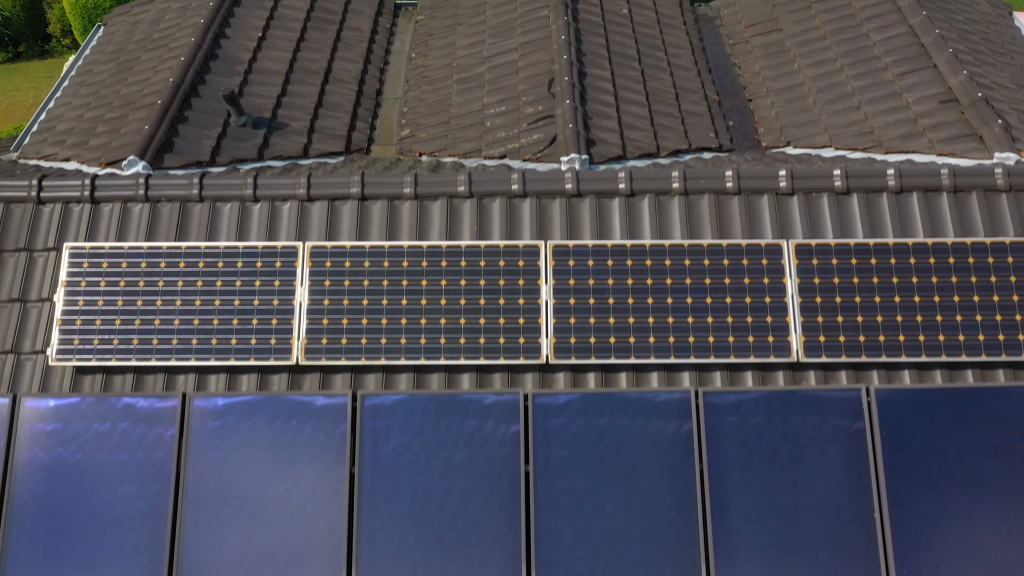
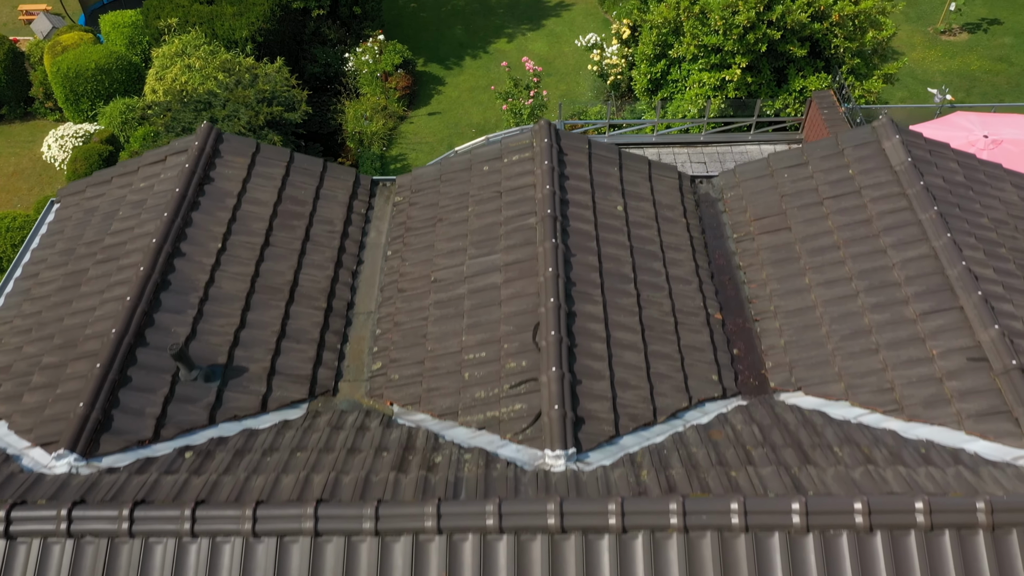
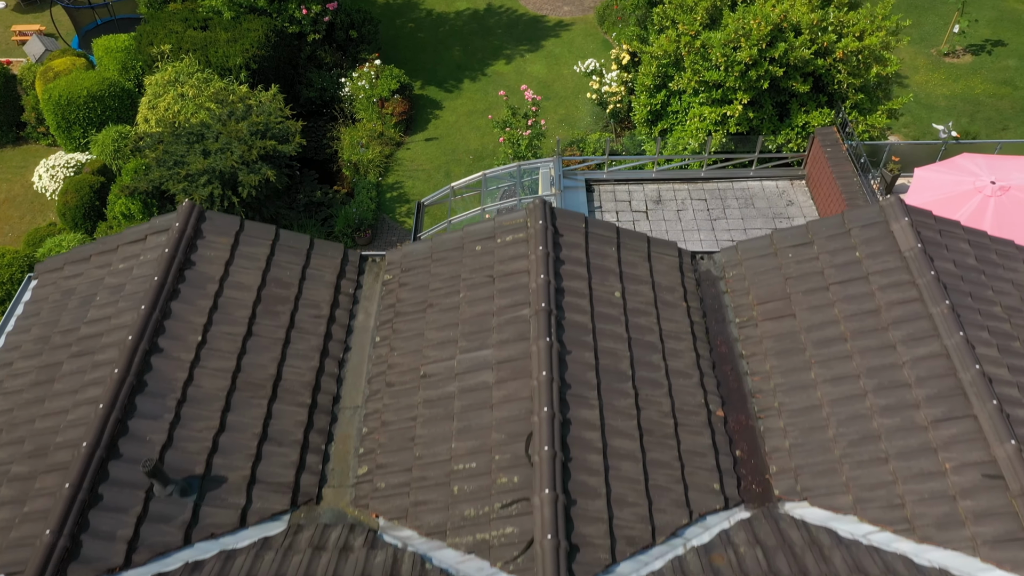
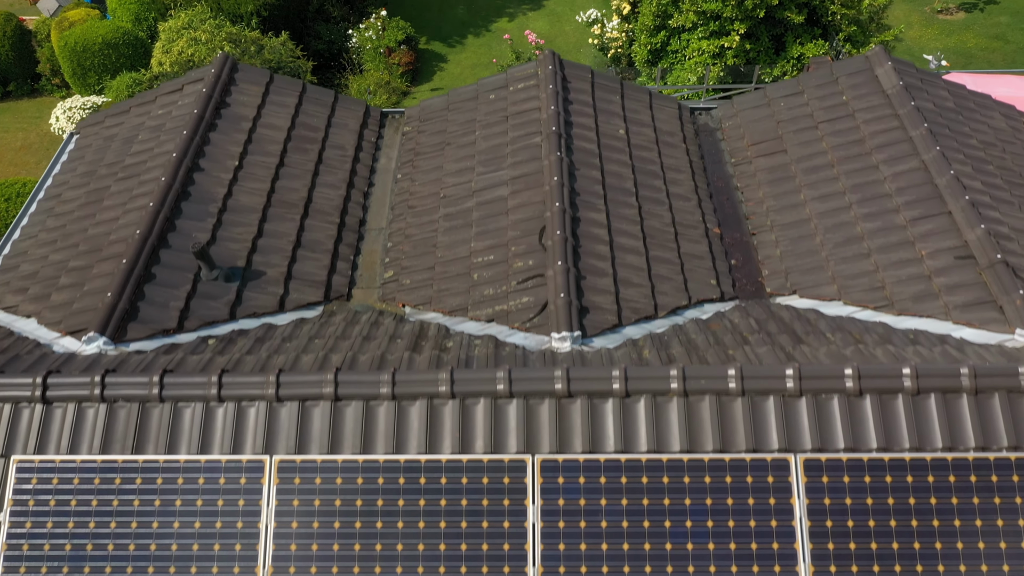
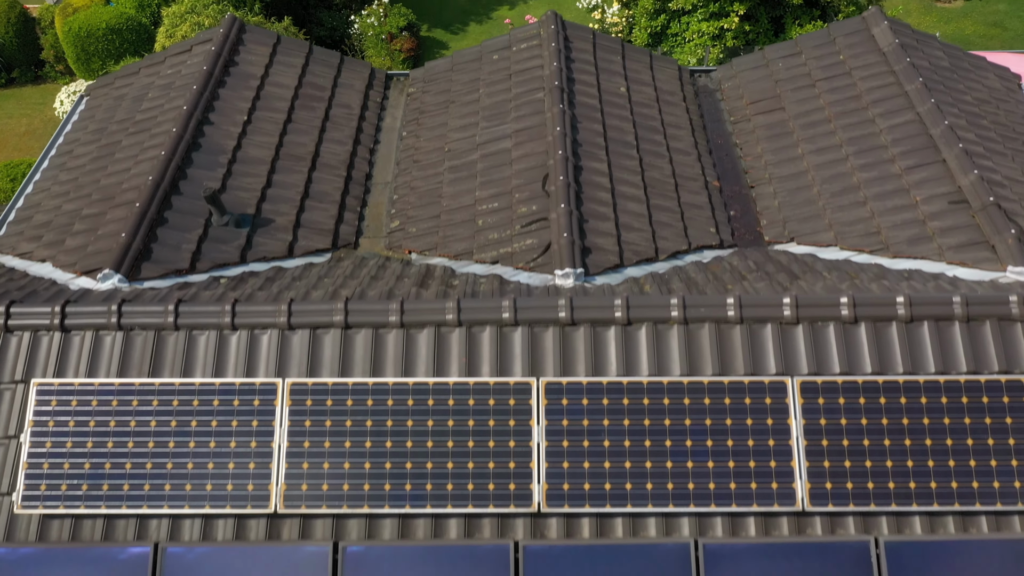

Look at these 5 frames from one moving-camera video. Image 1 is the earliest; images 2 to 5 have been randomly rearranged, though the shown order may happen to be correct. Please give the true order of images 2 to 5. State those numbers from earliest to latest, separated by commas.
5, 4, 2, 3
